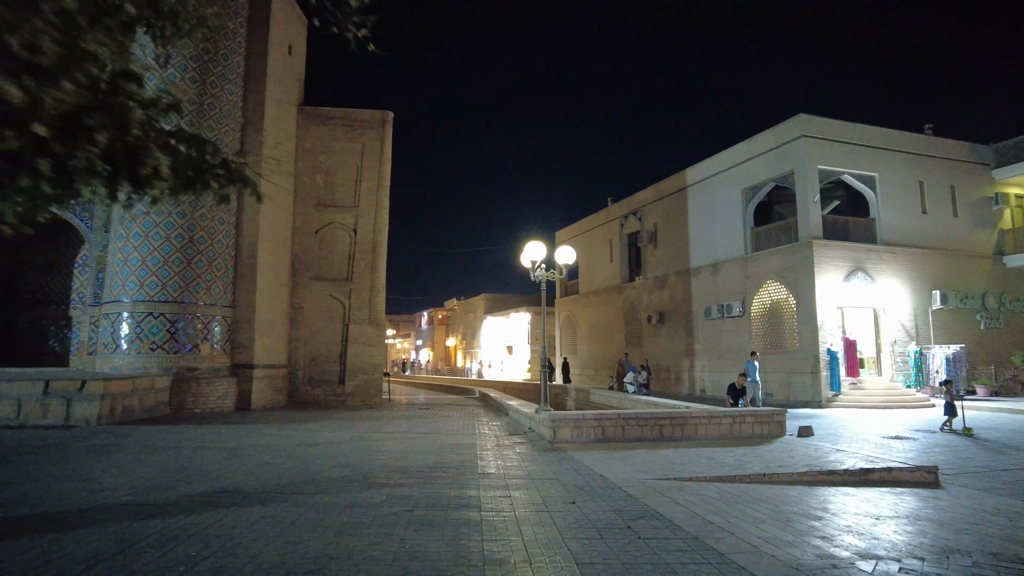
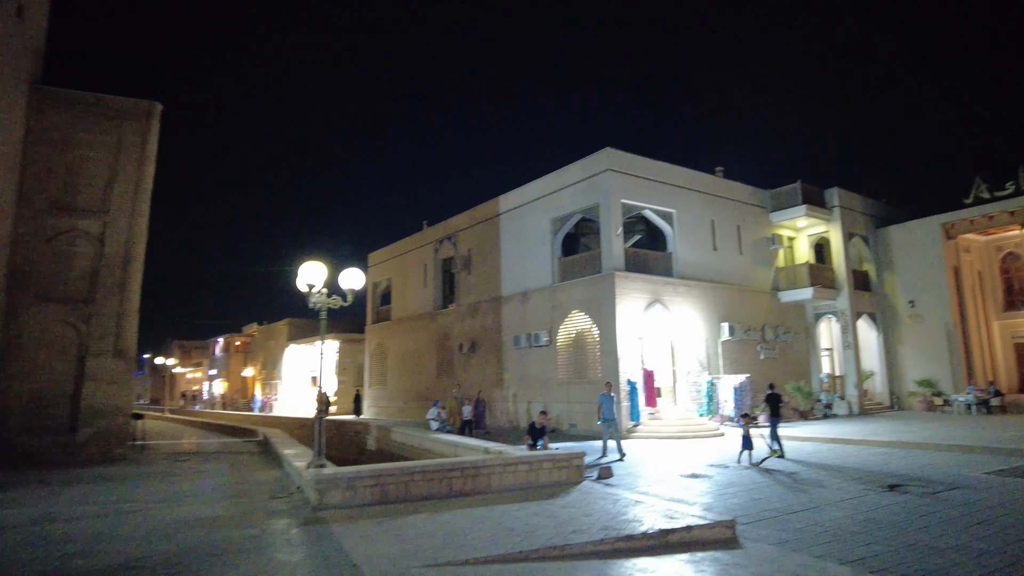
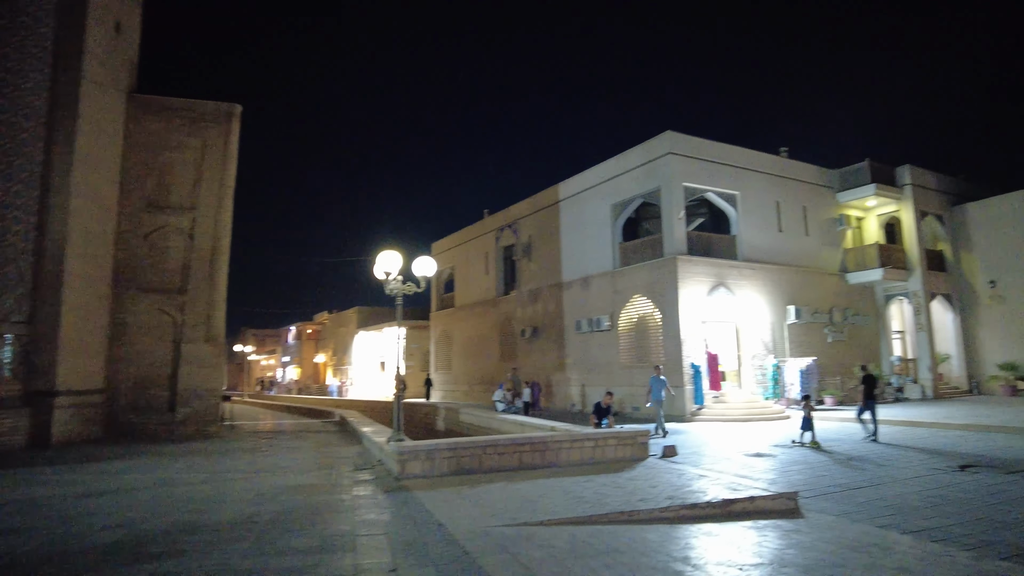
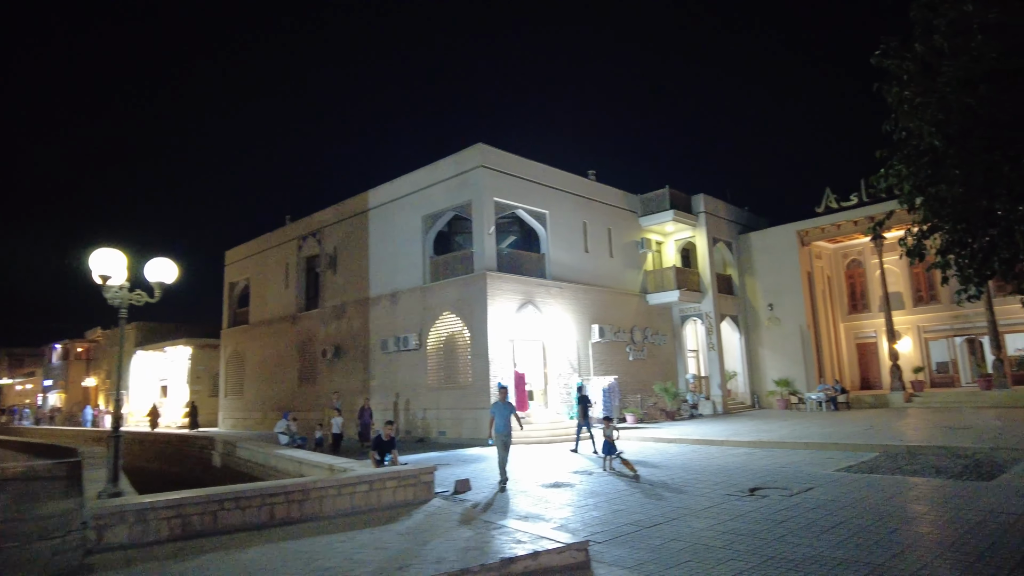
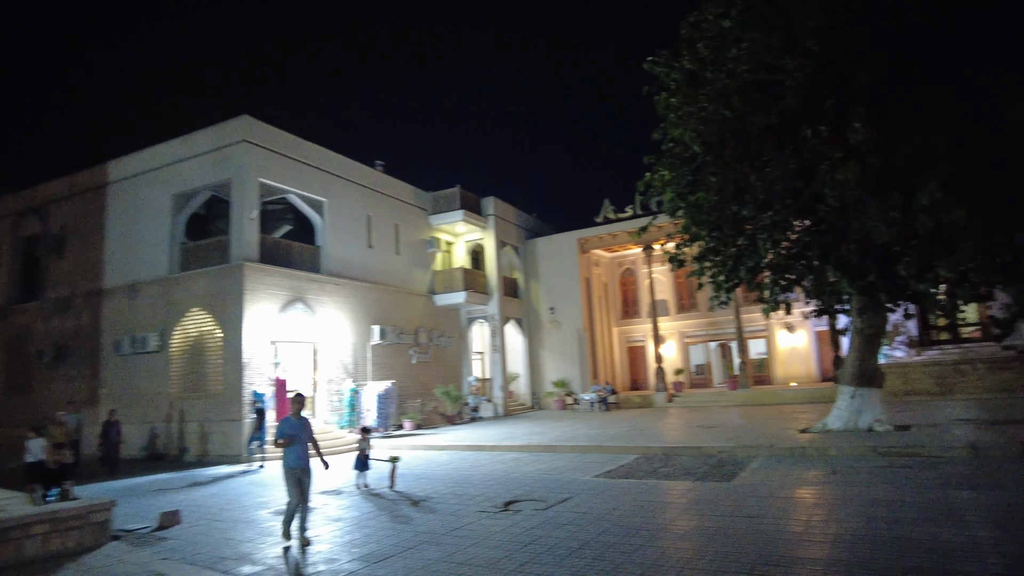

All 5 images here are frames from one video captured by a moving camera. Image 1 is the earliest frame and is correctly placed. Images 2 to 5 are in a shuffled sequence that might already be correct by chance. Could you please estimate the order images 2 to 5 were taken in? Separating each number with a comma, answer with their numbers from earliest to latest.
3, 2, 4, 5
